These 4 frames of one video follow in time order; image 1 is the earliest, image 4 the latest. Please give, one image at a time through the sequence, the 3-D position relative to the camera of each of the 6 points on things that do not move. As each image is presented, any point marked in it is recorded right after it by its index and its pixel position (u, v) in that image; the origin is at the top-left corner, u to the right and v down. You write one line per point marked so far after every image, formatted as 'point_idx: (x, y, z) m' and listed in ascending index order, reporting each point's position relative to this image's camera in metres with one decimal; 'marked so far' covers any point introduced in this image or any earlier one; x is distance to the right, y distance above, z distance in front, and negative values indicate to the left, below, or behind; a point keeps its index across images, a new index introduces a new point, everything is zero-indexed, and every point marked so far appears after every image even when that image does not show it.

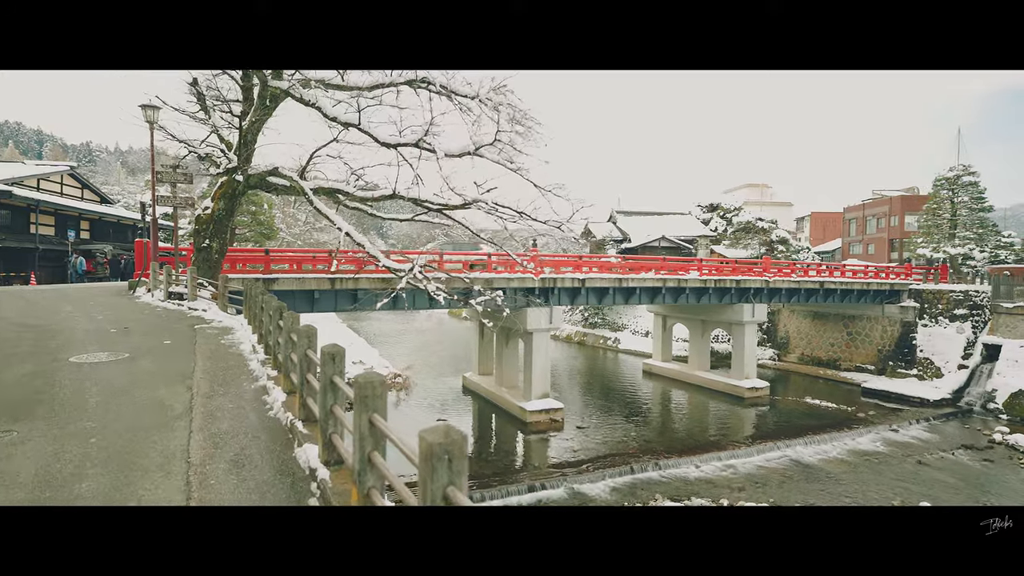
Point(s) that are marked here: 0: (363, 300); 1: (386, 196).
0: (-4.2, -0.4, +15.3) m
1: (-2.4, +1.9, +10.7) m
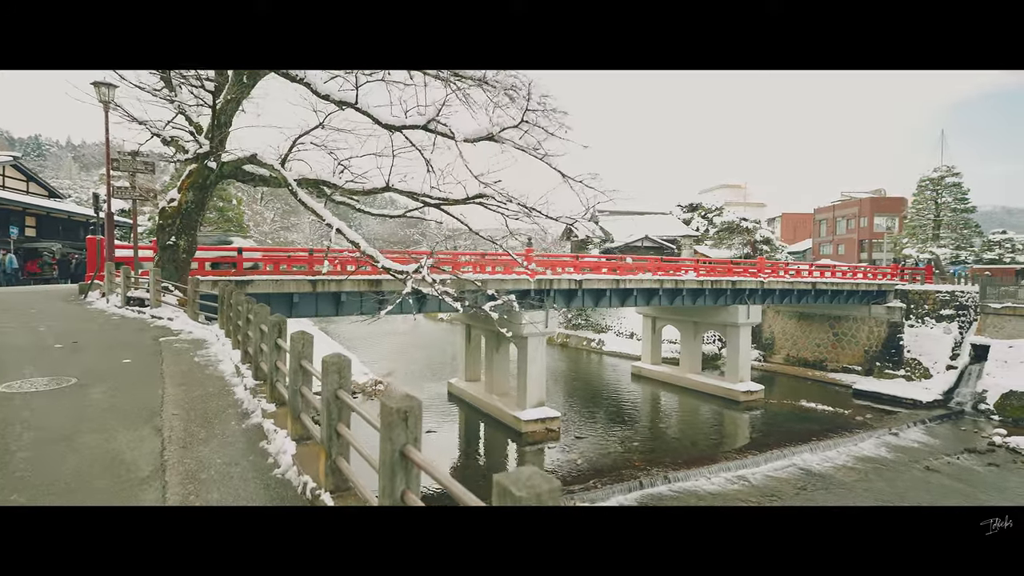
0: (-4.4, -0.5, +14.1) m
1: (-2.3, +1.8, +9.7) m
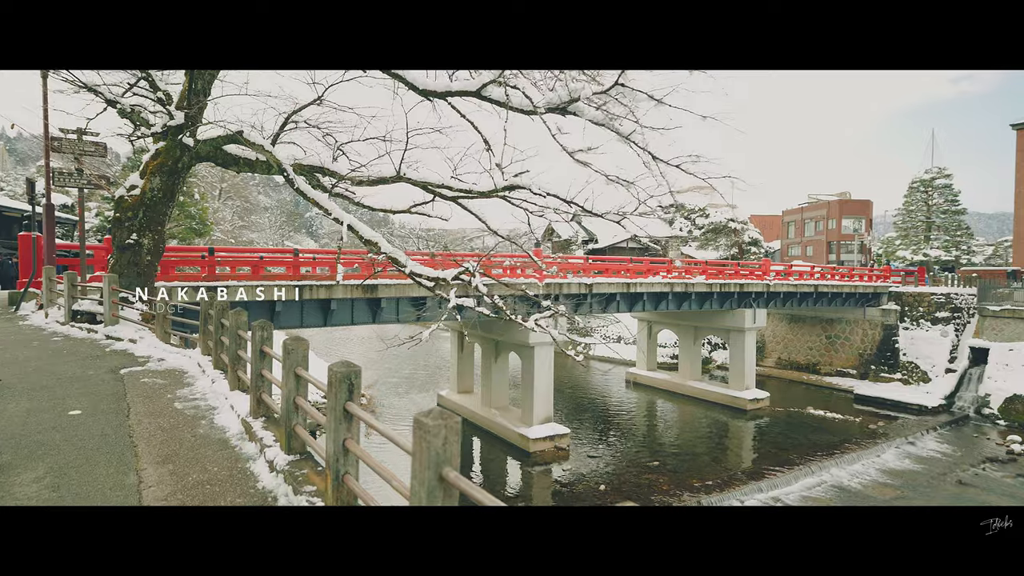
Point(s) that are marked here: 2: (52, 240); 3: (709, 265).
0: (-4.2, -0.6, +12.5) m
1: (-1.9, +1.7, +8.2) m
2: (-11.9, +1.3, +13.7) m
3: (+6.8, +0.8, +18.4) m
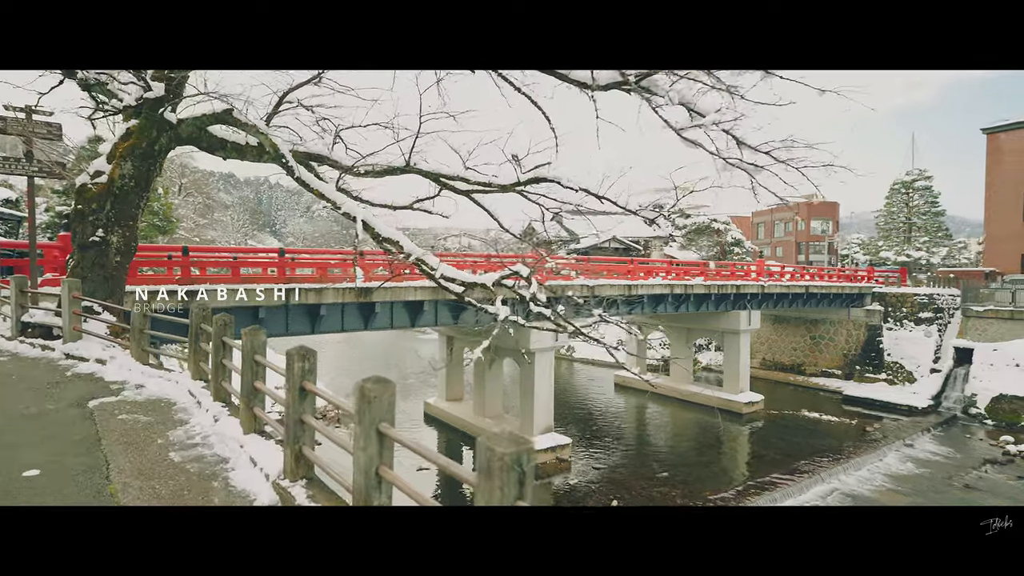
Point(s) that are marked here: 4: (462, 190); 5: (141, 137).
0: (-4.2, -0.6, +11.5) m
1: (-1.6, +1.7, +7.3) m
2: (-11.9, +1.2, +12.2) m
3: (+6.5, +0.8, +18.0) m
4: (-0.8, +1.4, +7.8) m
5: (-6.4, +2.4, +8.8) m
